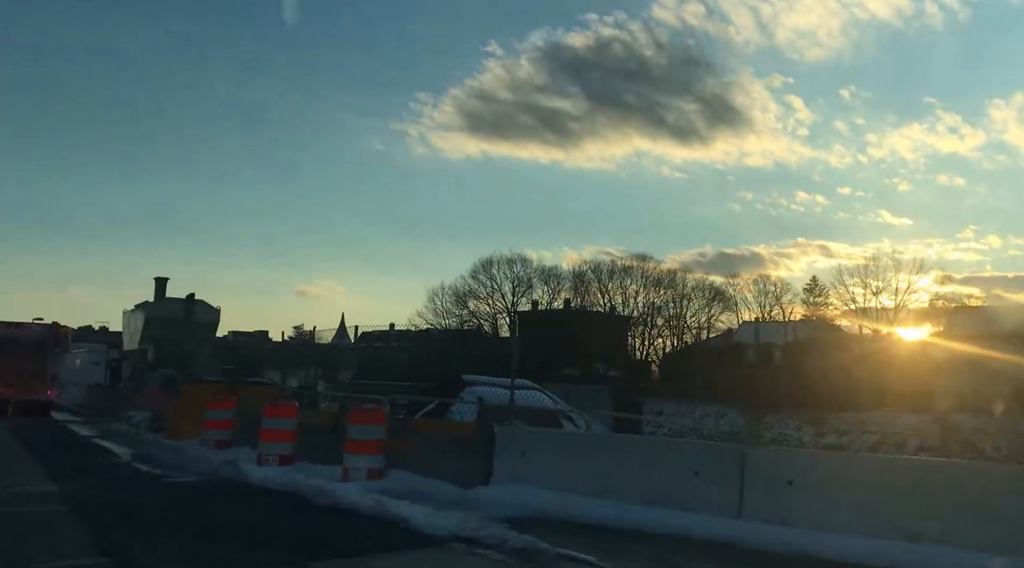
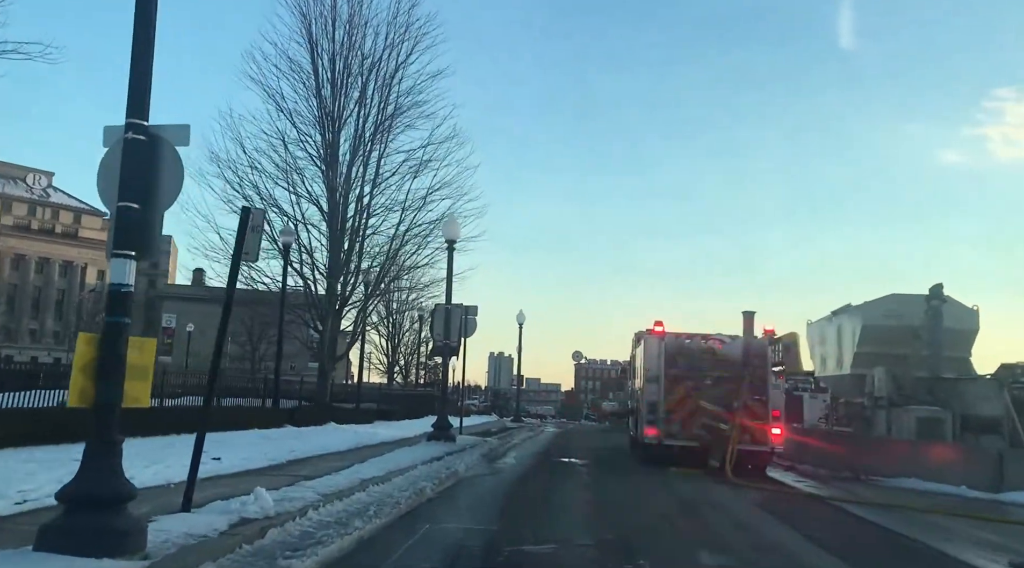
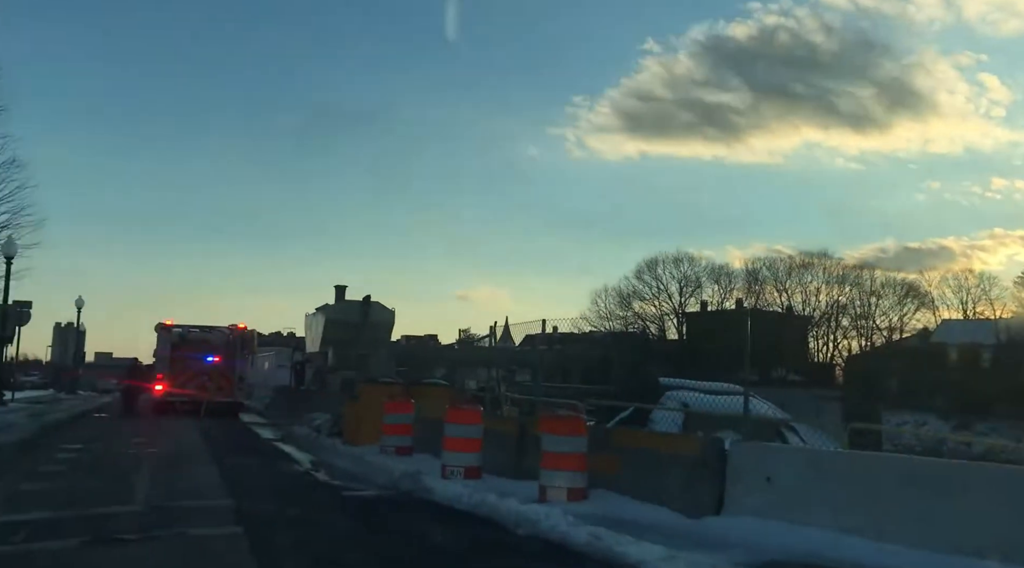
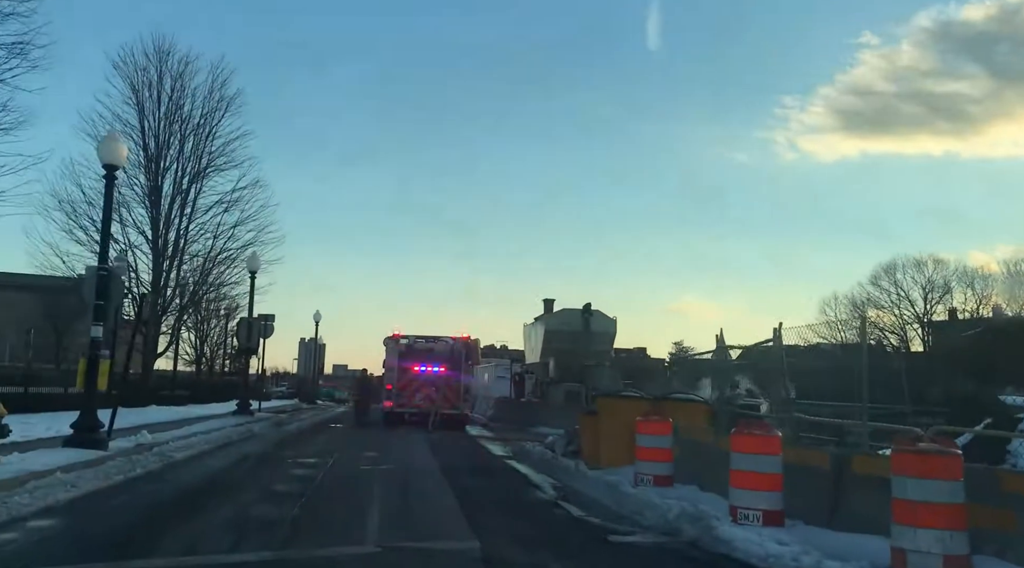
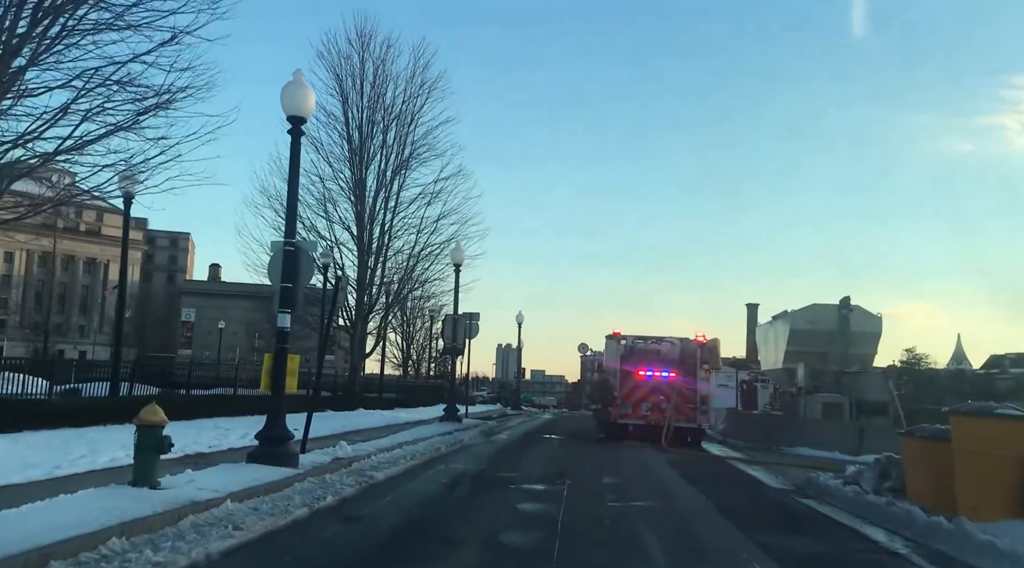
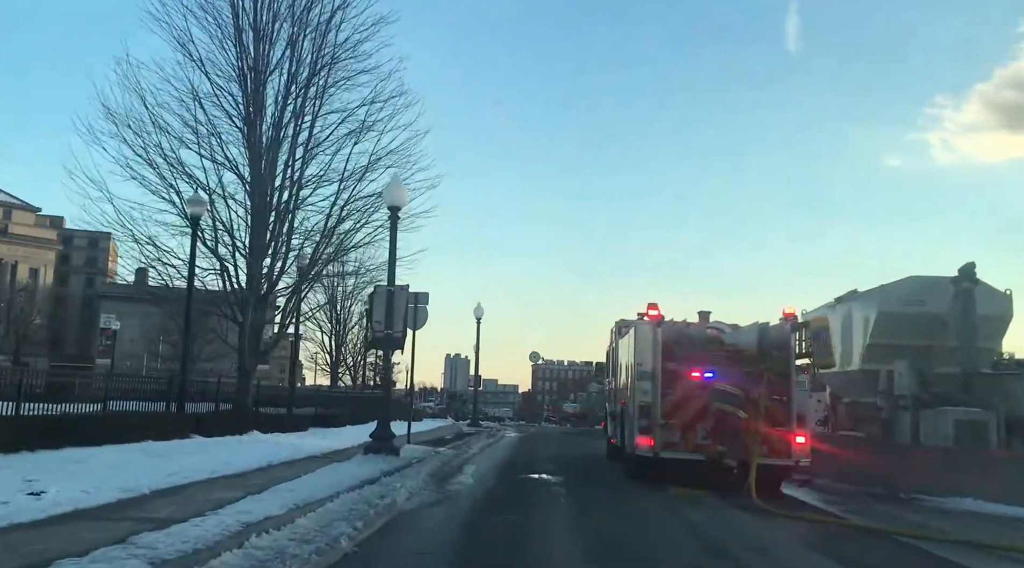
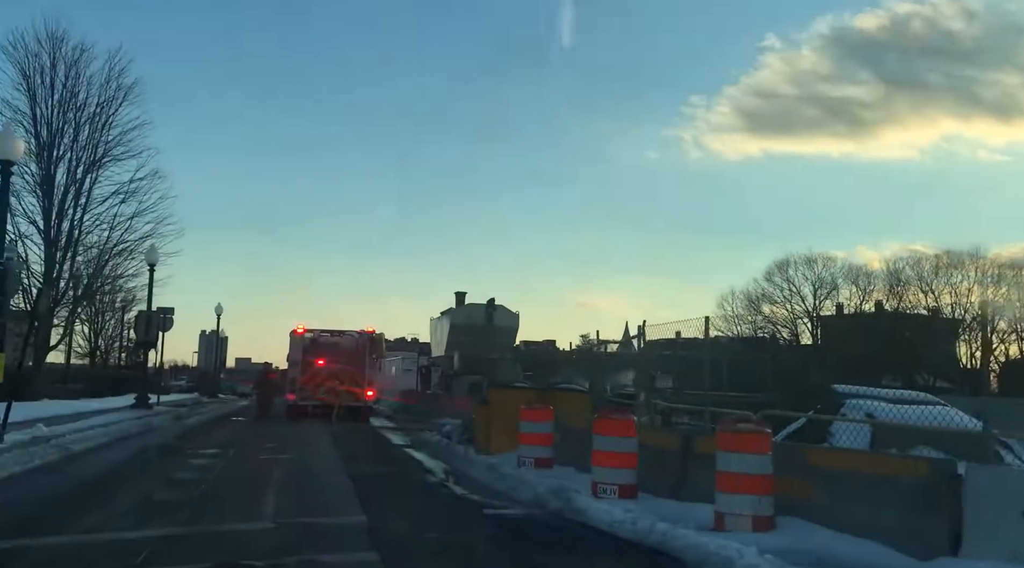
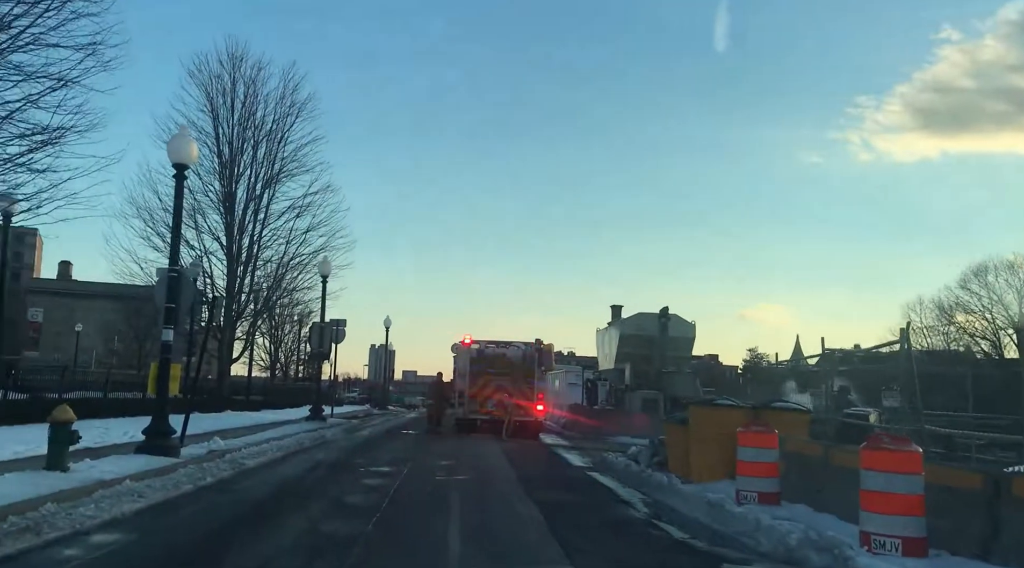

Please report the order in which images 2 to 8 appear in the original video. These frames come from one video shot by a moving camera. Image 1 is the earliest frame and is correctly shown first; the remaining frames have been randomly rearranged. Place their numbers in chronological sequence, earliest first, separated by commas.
3, 7, 4, 8, 5, 2, 6
